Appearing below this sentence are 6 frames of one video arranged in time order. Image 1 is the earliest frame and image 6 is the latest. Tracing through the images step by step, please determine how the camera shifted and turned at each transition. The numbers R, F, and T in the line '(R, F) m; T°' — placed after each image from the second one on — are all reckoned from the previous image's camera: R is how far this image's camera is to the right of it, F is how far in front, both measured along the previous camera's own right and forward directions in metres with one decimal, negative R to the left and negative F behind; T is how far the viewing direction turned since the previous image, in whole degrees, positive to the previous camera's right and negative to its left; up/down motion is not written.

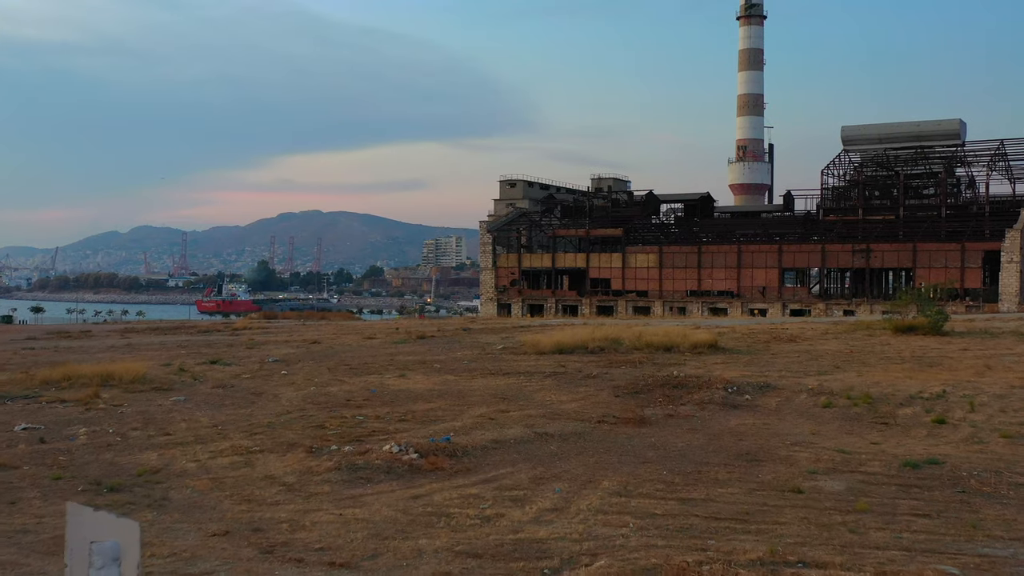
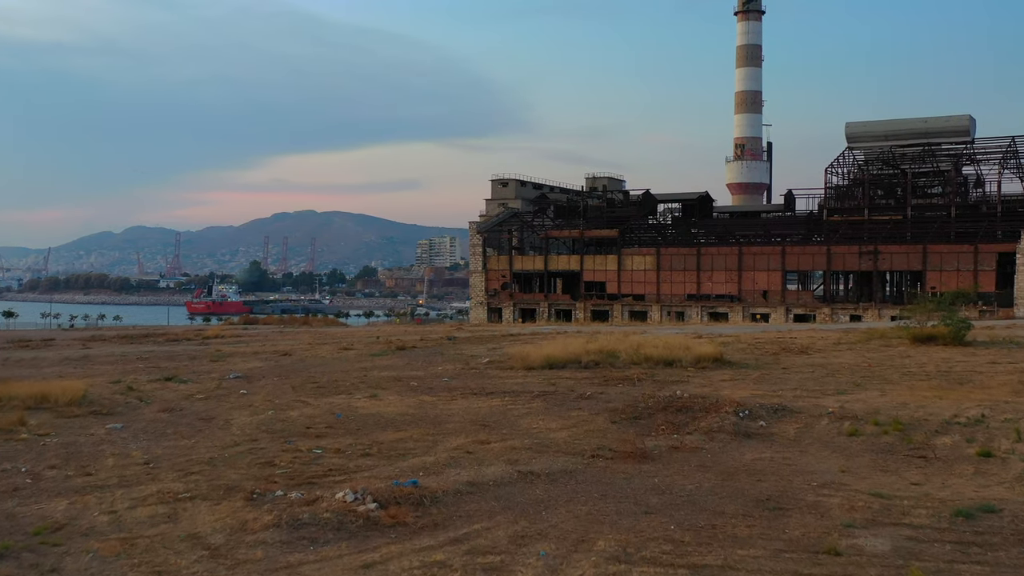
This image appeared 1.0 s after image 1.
(+0.2, +2.1) m; 0°
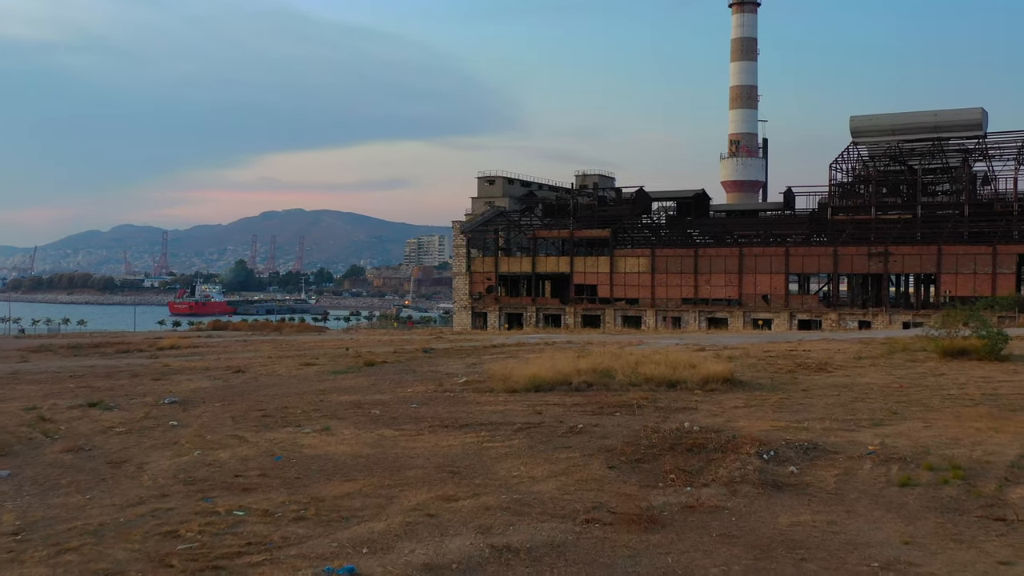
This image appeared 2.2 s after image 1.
(+0.2, +2.8) m; +1°
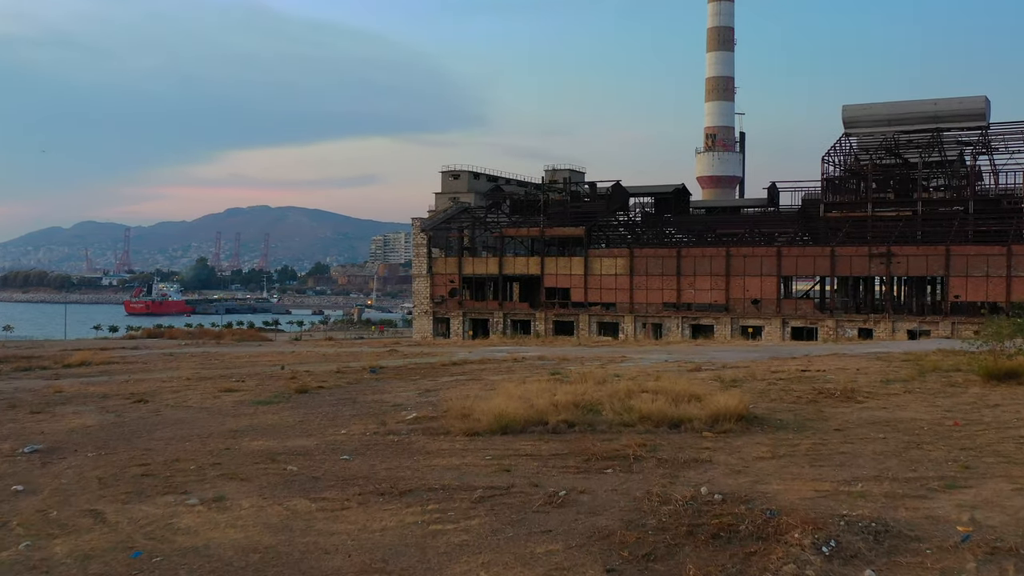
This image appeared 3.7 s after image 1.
(+0.1, +3.9) m; +2°
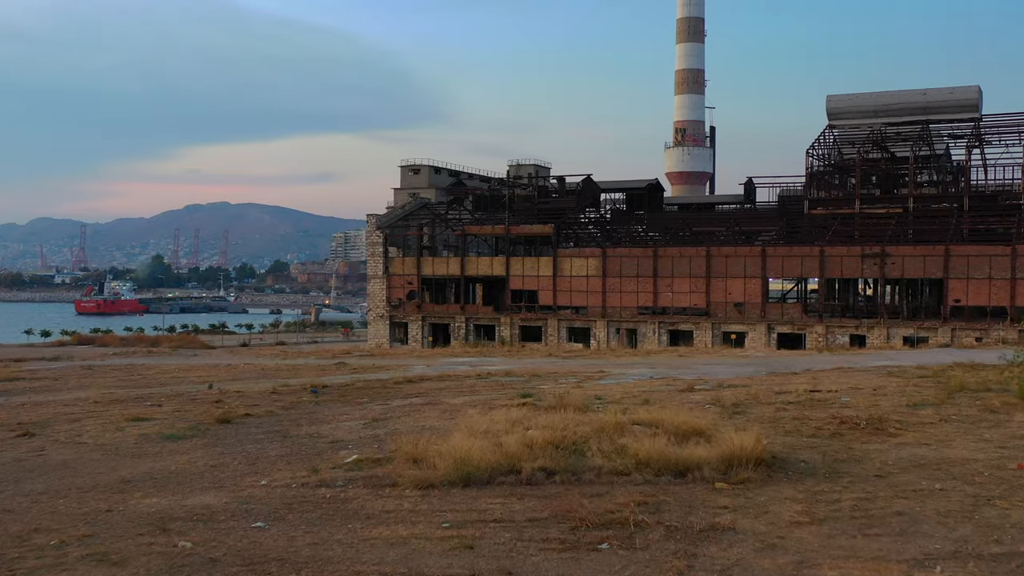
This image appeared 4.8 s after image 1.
(0.0, +3.0) m; +2°
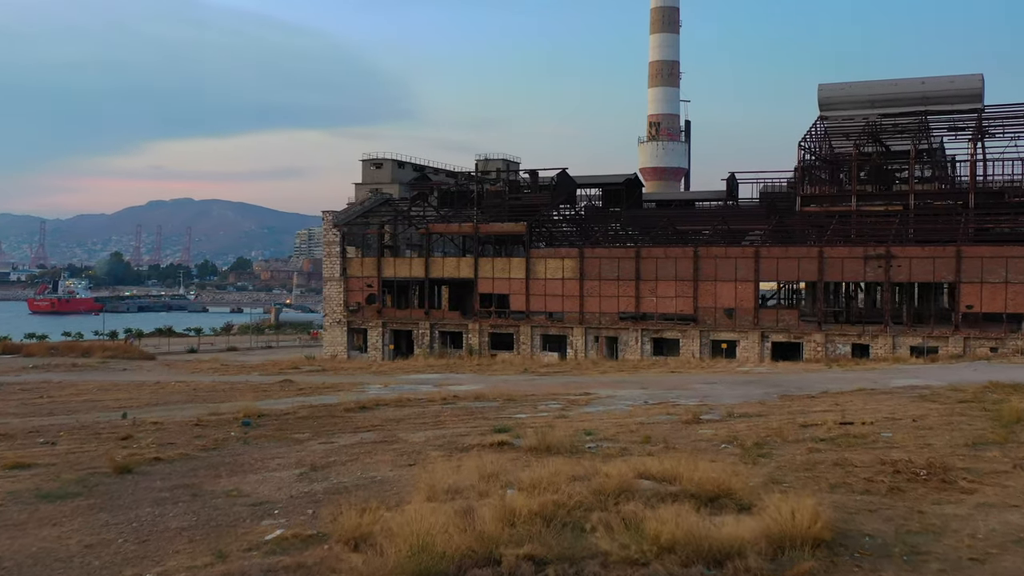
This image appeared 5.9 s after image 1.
(-0.1, +3.1) m; +2°
